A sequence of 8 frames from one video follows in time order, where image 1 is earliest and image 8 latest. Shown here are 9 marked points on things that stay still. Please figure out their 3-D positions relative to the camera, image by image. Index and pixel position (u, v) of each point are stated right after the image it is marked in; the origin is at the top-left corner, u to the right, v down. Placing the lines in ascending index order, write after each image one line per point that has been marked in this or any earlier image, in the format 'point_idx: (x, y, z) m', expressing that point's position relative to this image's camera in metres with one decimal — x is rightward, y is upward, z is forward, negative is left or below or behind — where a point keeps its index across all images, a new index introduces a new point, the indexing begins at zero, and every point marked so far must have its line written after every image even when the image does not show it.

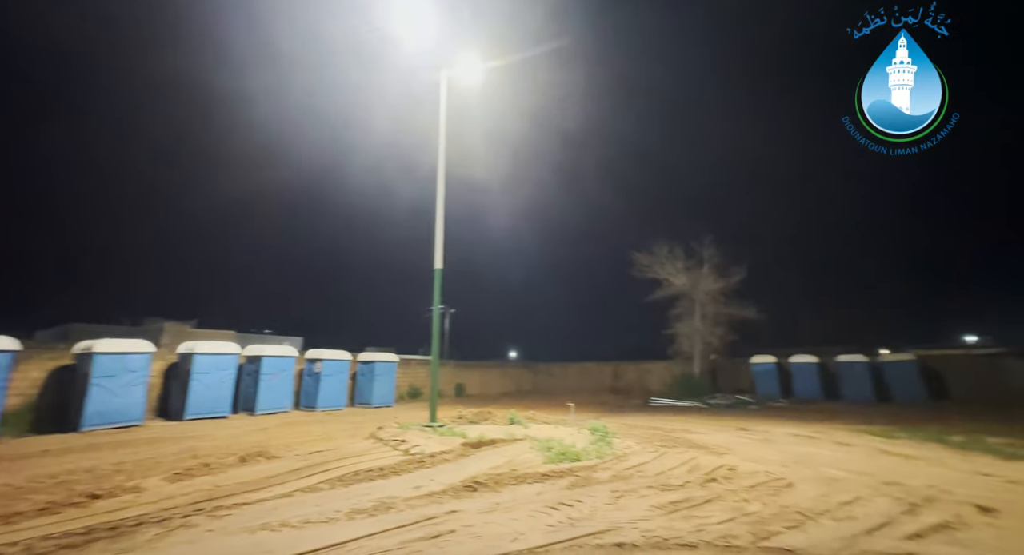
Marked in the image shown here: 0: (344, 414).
0: (-4.0, -3.0, +11.5) m
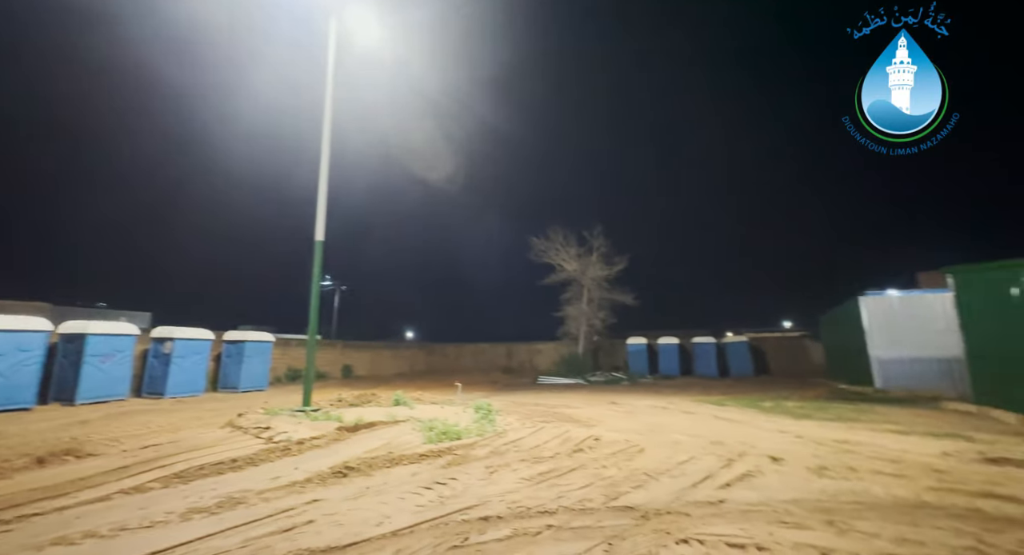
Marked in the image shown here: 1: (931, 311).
0: (-6.5, -2.6, +10.7) m
1: (+11.0, -1.4, +13.9) m
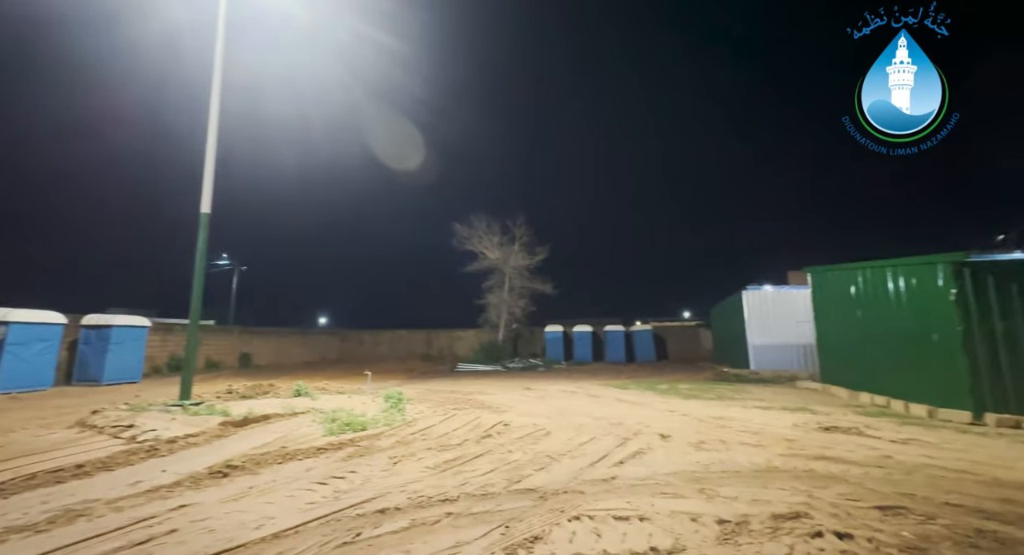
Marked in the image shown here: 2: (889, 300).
0: (-8.2, -2.4, +9.6) m
1: (+8.5, -1.0, +15.6) m
2: (+8.3, -0.7, +11.5) m
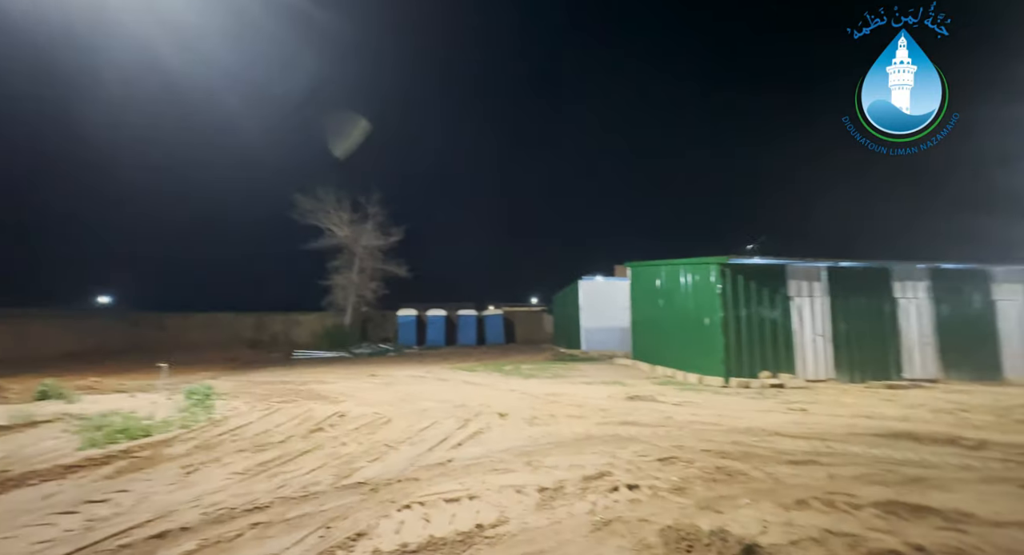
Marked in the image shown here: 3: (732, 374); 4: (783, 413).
0: (-10.6, -2.1, +6.9) m
1: (+3.7, -0.5, +17.3) m
2: (+4.6, -0.3, +13.3) m
3: (+5.3, -2.3, +12.1) m
4: (+5.4, -2.7, +10.3) m
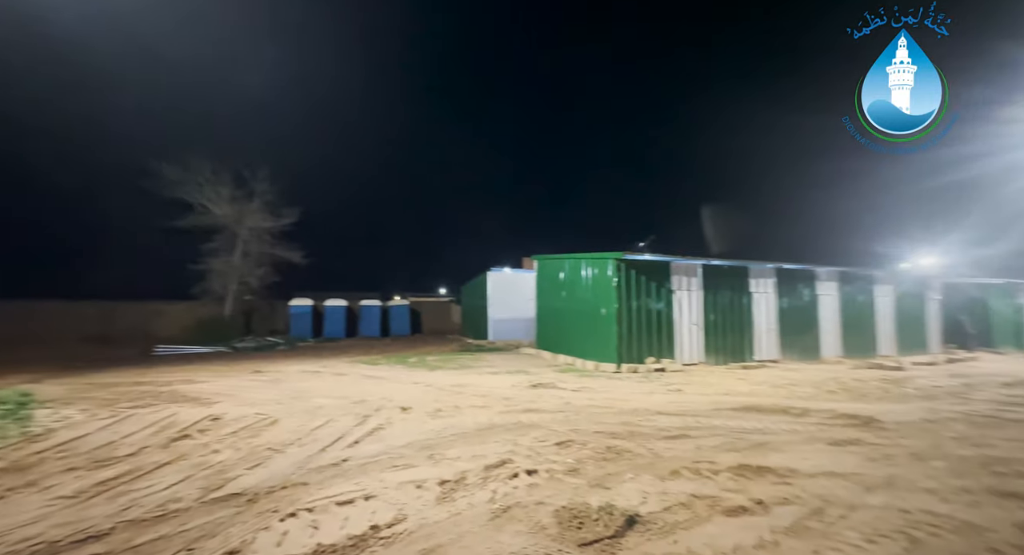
0: (-11.8, -1.9, +4.8) m
1: (+0.5, -0.2, +17.5) m
2: (+2.1, -0.1, +13.8) m
3: (+3.0, -2.1, +12.7) m
4: (+3.4, -2.6, +11.0) m
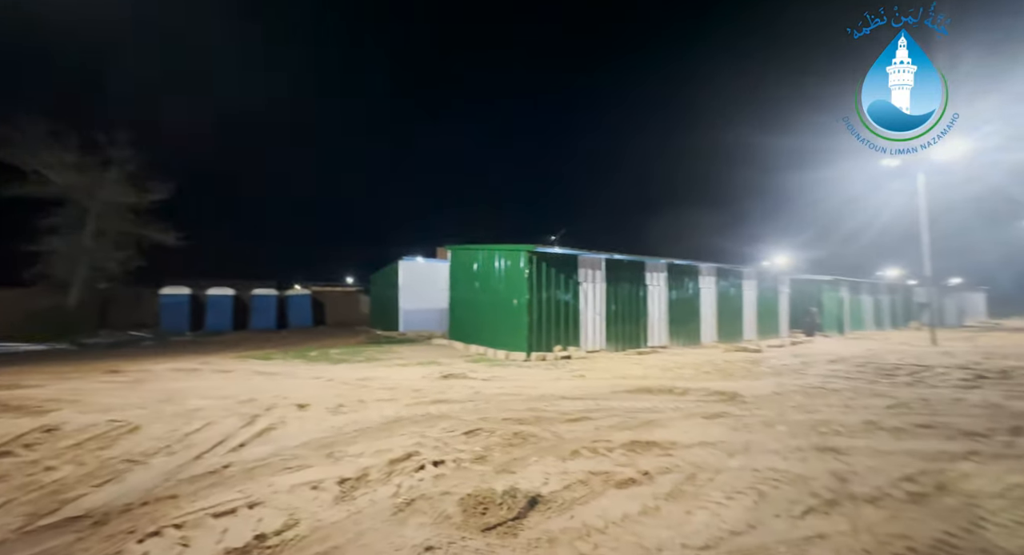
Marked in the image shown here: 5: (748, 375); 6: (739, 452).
0: (-12.5, -1.7, +2.9) m
1: (-2.6, +0.2, +17.5) m
2: (-0.4, +0.2, +14.1) m
3: (+0.6, -1.9, +13.3) m
4: (+1.4, -2.4, +11.7) m
5: (+5.7, -2.4, +12.3) m
6: (+3.4, -2.5, +7.4) m
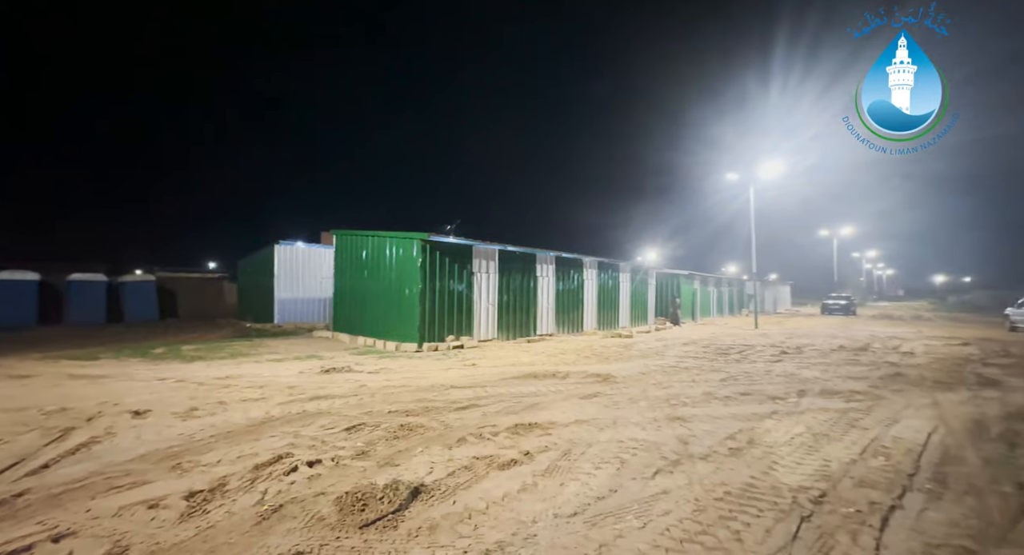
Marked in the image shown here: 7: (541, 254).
0: (-13.2, -1.6, +0.5) m
1: (-6.3, +0.5, +16.7) m
2: (-3.5, +0.5, +13.8) m
3: (-2.3, -1.6, +13.2) m
4: (-1.3, -2.2, +11.8) m
5: (+2.9, -2.1, +13.3) m
6: (+1.5, -2.4, +8.0) m
7: (+1.0, +0.8, +16.9) m
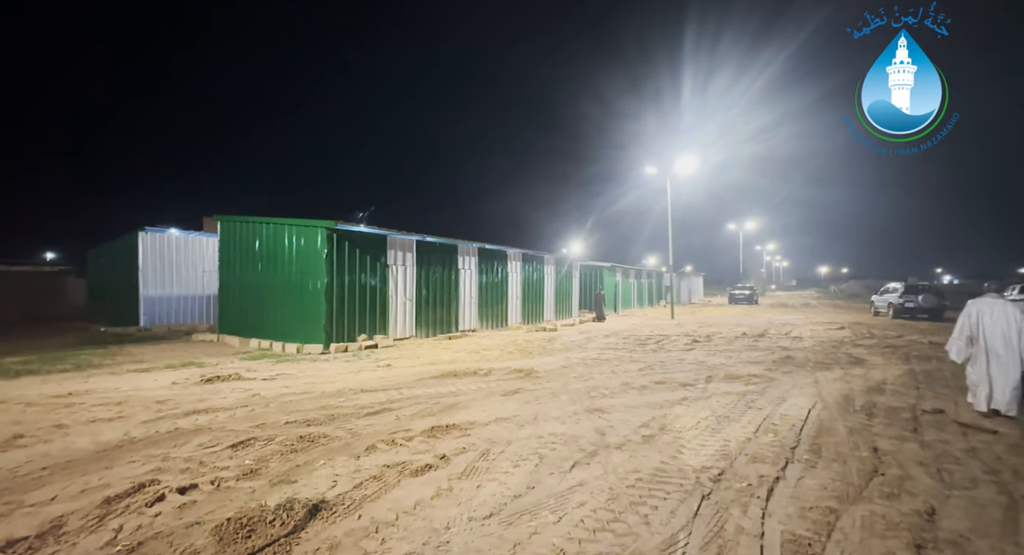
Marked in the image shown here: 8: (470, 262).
0: (-13.1, -1.7, -2.5) m
1: (-8.8, +0.7, +14.6) m
2: (-5.5, +0.6, +12.1) m
3: (-4.3, -1.5, +11.7) m
4: (-3.1, -2.0, +10.5) m
5: (+0.8, -1.9, +12.6) m
6: (+0.3, -2.2, +7.1) m
7: (-1.6, +1.0, +15.8) m
8: (-1.3, +0.5, +16.1) m
